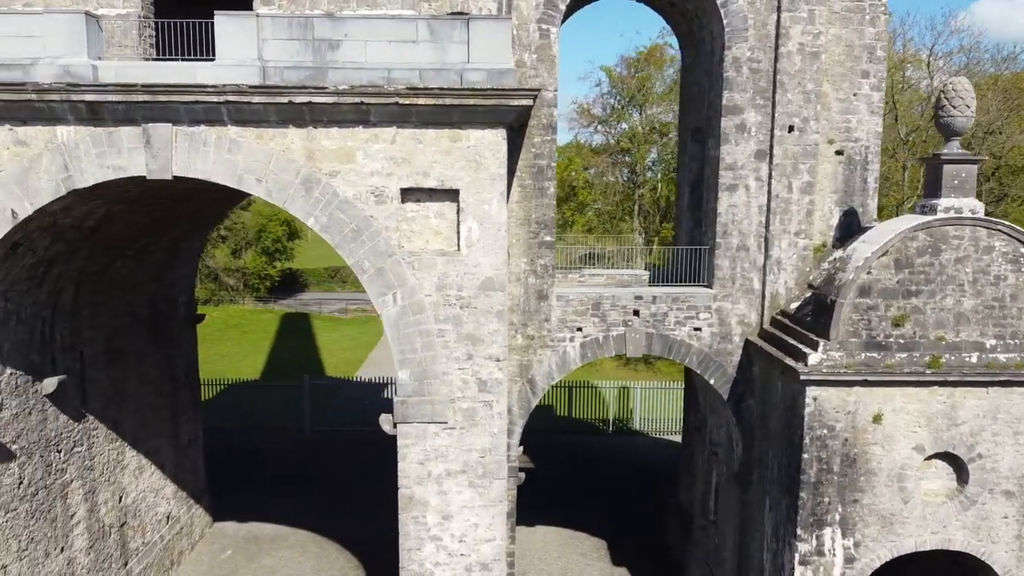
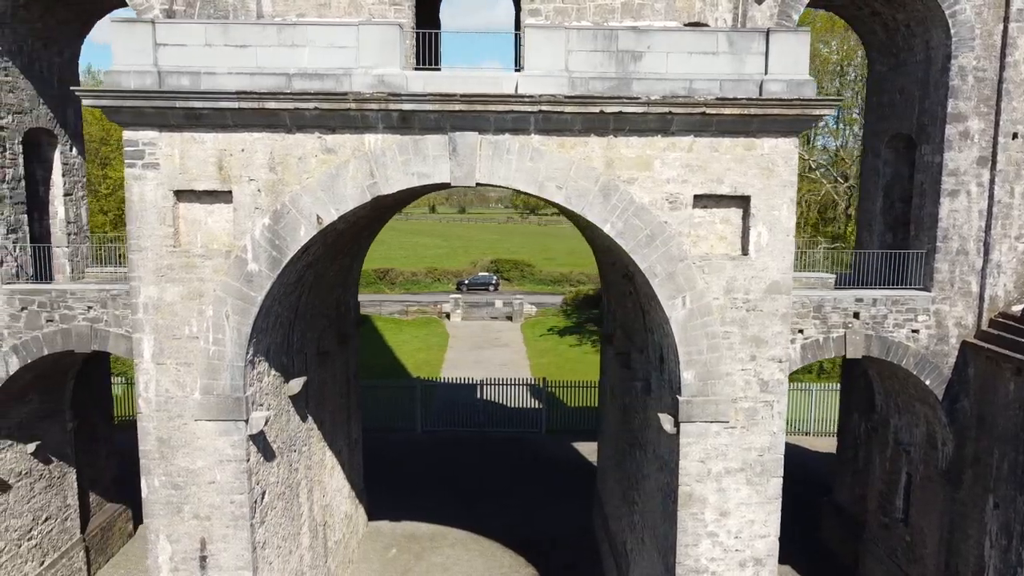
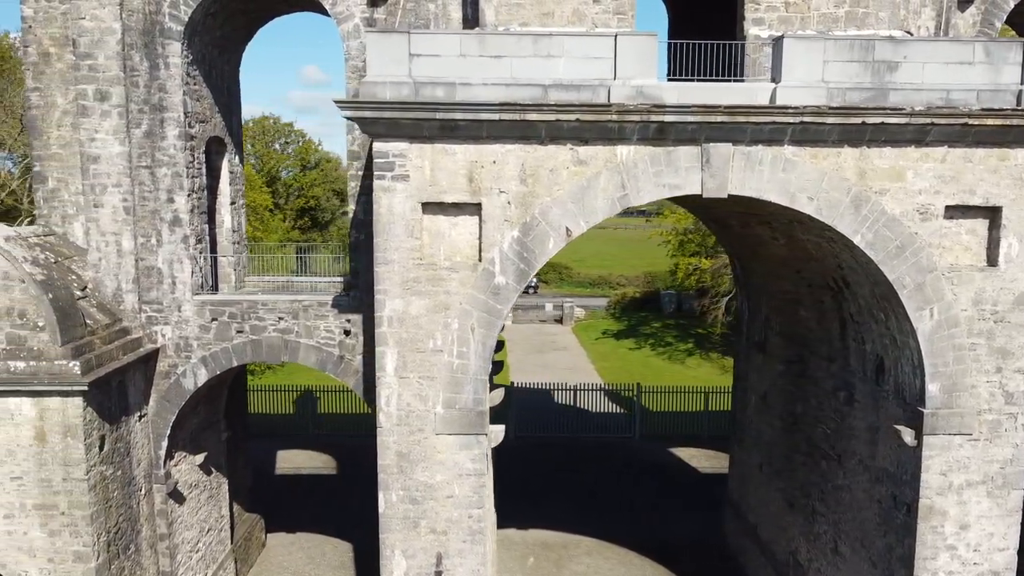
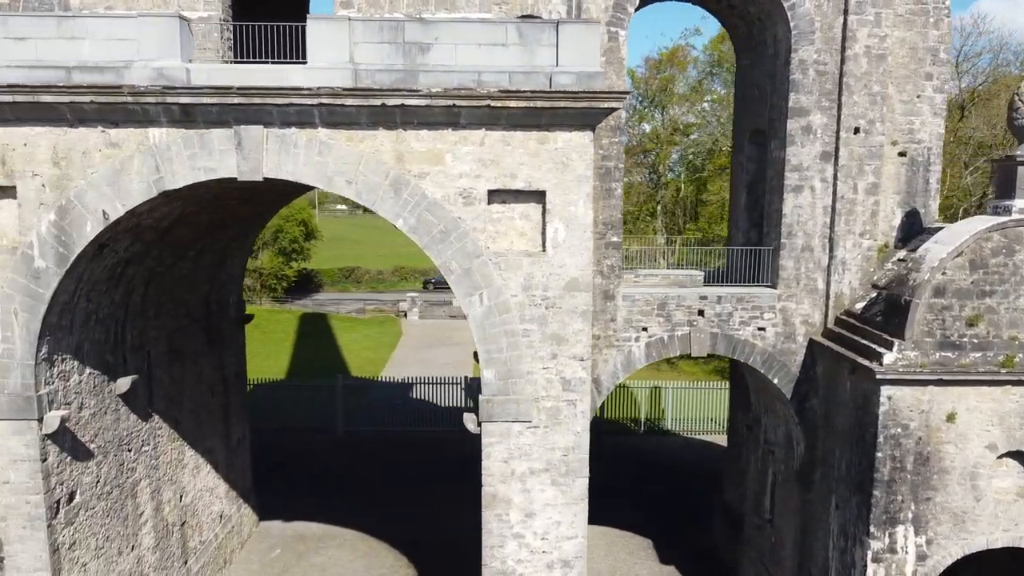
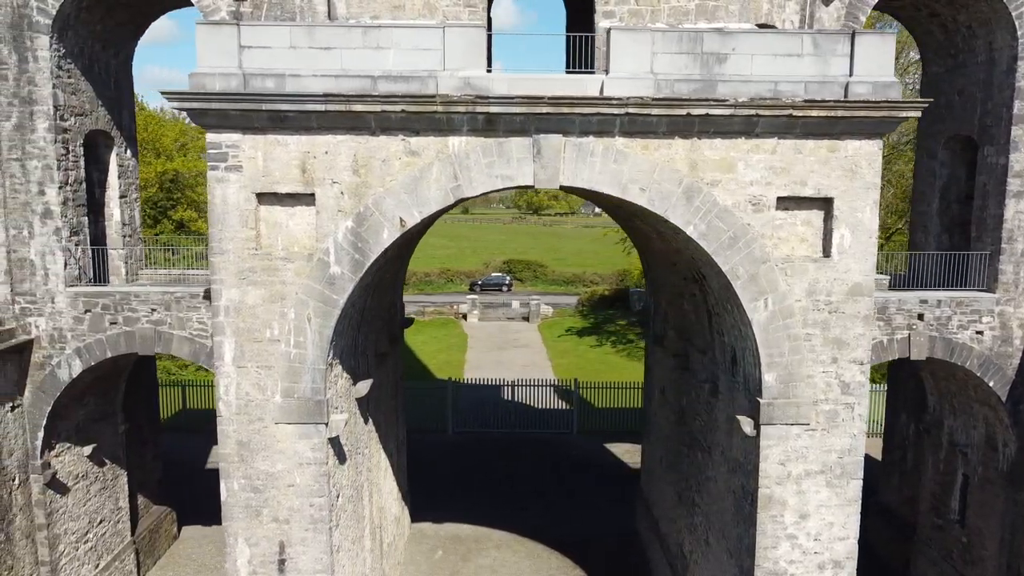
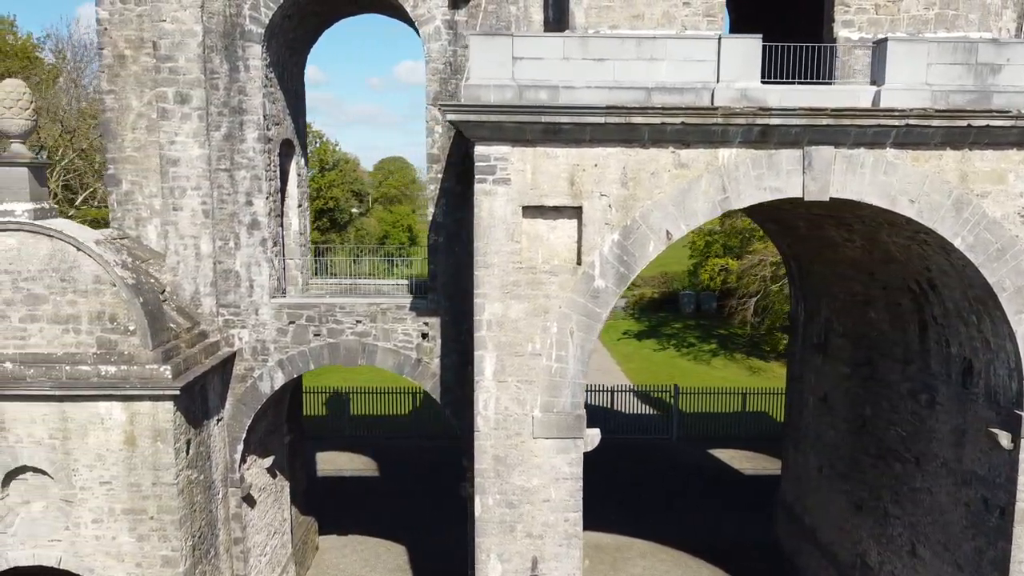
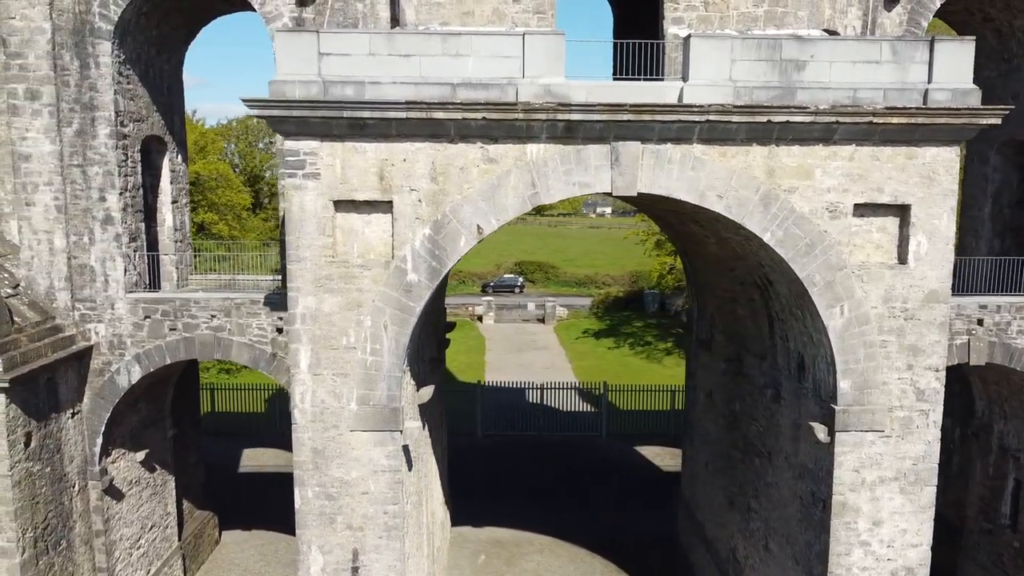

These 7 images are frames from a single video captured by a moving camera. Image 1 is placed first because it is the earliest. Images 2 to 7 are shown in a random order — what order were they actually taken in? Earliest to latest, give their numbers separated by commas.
4, 2, 5, 7, 3, 6
